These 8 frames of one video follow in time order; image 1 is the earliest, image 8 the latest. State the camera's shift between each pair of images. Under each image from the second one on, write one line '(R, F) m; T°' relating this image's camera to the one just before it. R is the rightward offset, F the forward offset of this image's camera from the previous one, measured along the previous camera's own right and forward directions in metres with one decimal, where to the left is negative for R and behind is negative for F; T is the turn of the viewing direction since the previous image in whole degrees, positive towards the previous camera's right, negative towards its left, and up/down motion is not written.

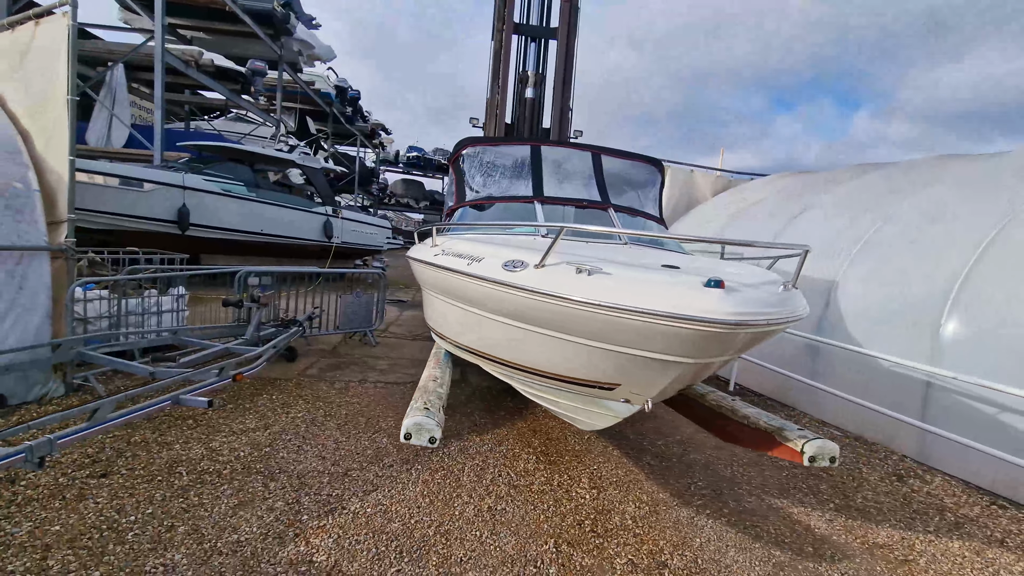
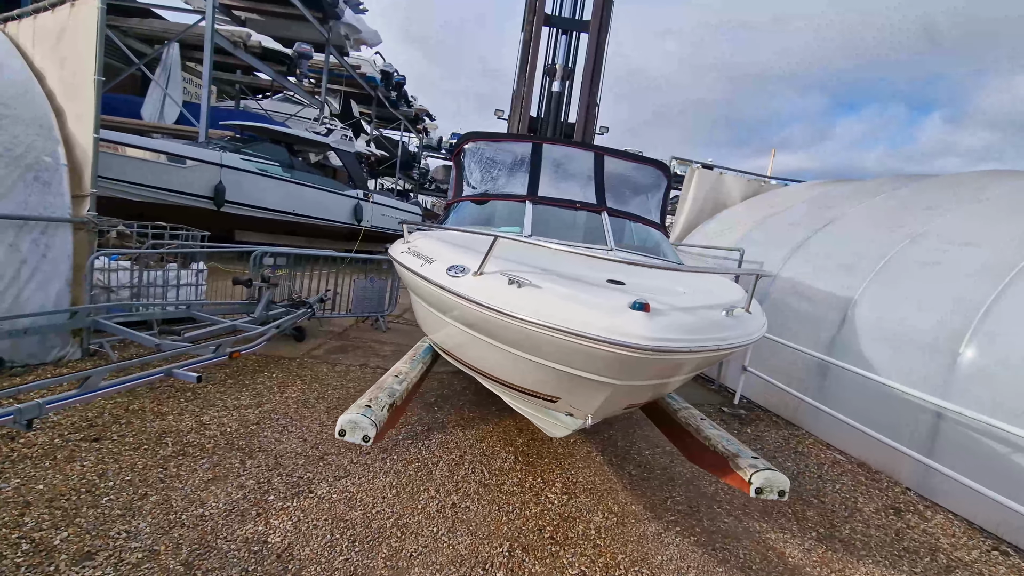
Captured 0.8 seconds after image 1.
(+0.3, 0.0) m; -4°
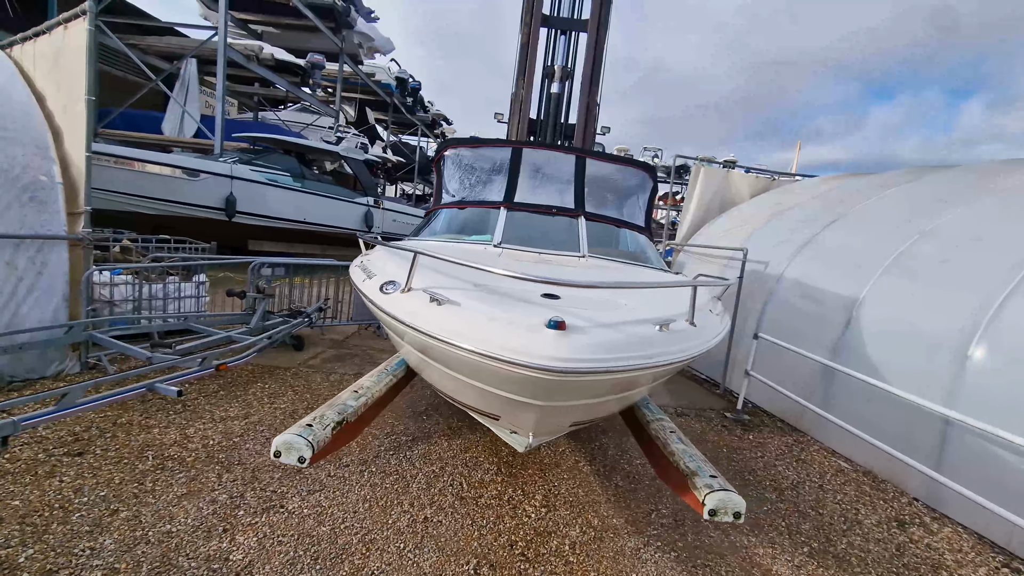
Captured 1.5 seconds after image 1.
(+0.2, +0.1) m; -3°
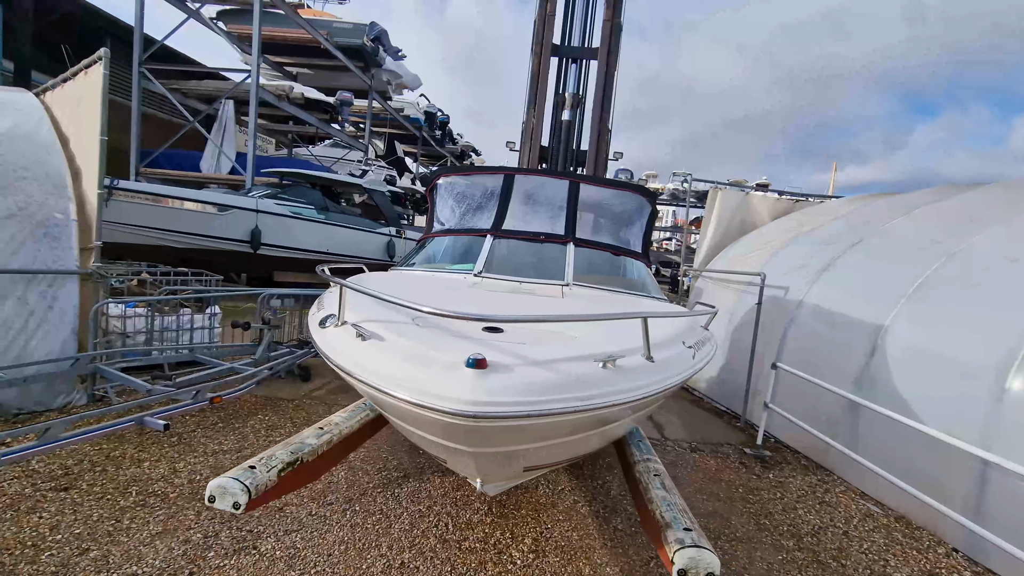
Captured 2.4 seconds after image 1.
(+0.2, +0.1) m; -4°
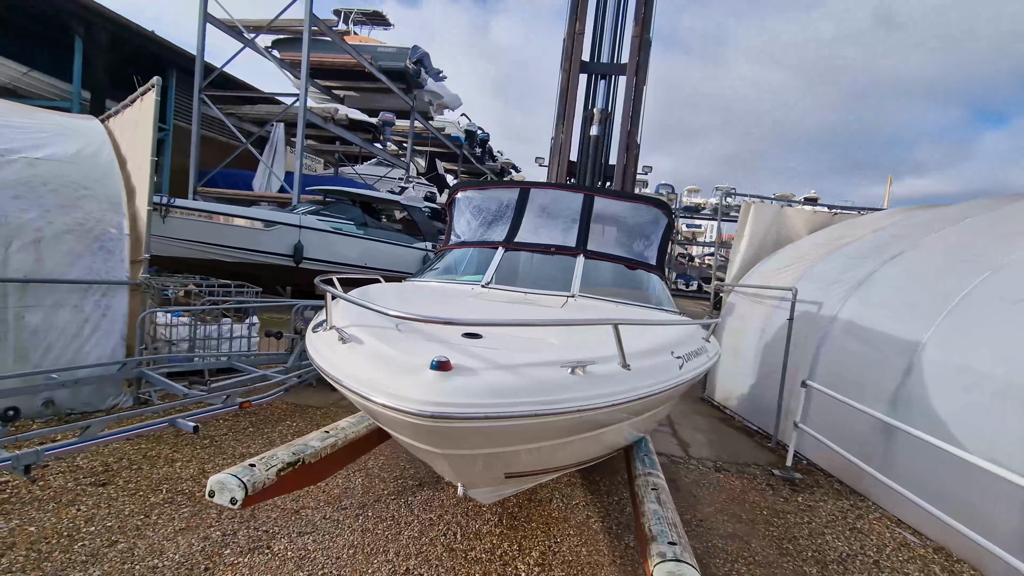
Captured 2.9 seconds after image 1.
(+0.2, 0.0) m; -5°
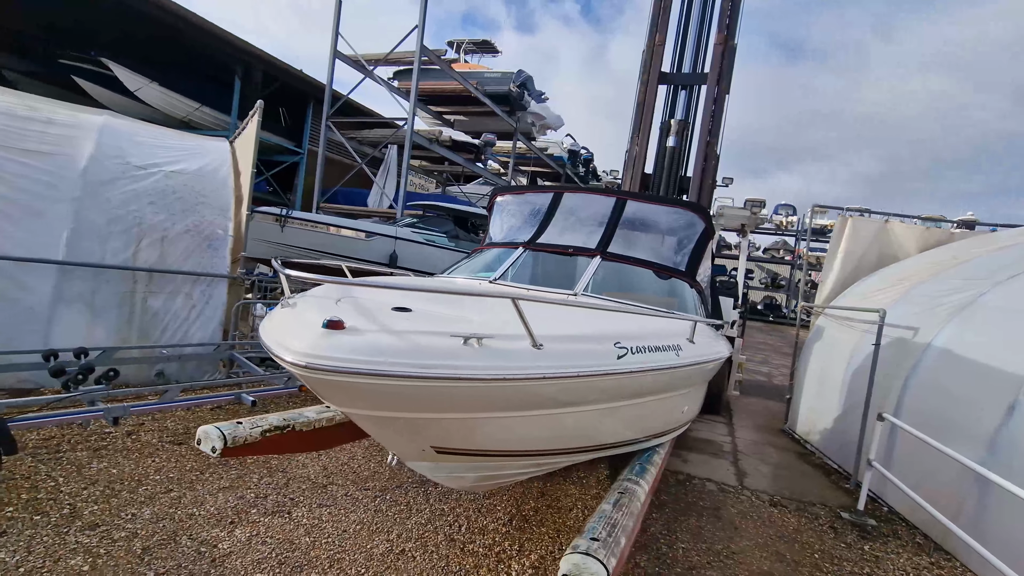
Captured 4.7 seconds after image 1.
(+0.5, 0.0) m; -12°
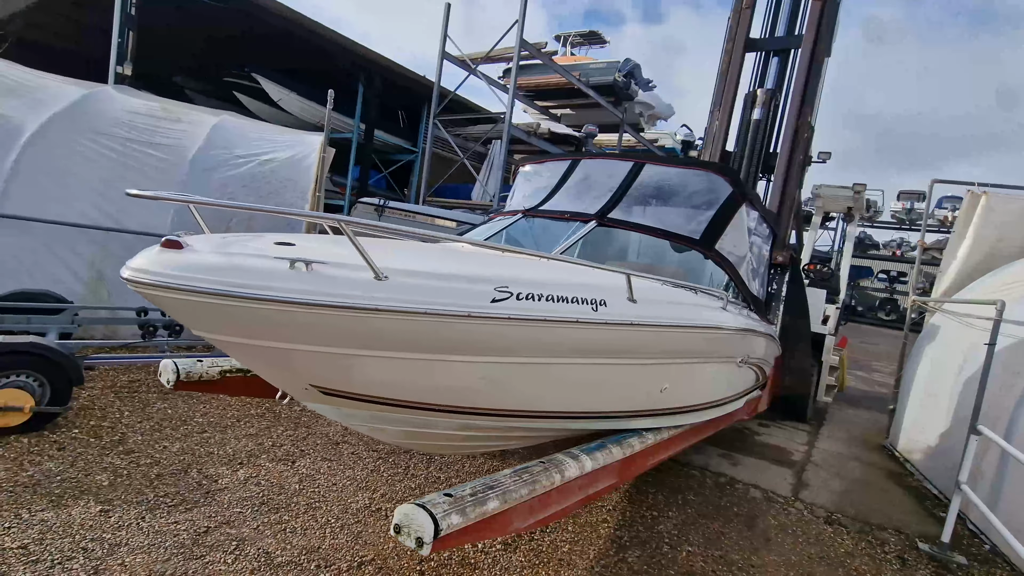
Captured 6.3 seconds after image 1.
(+0.6, +0.2) m; -13°
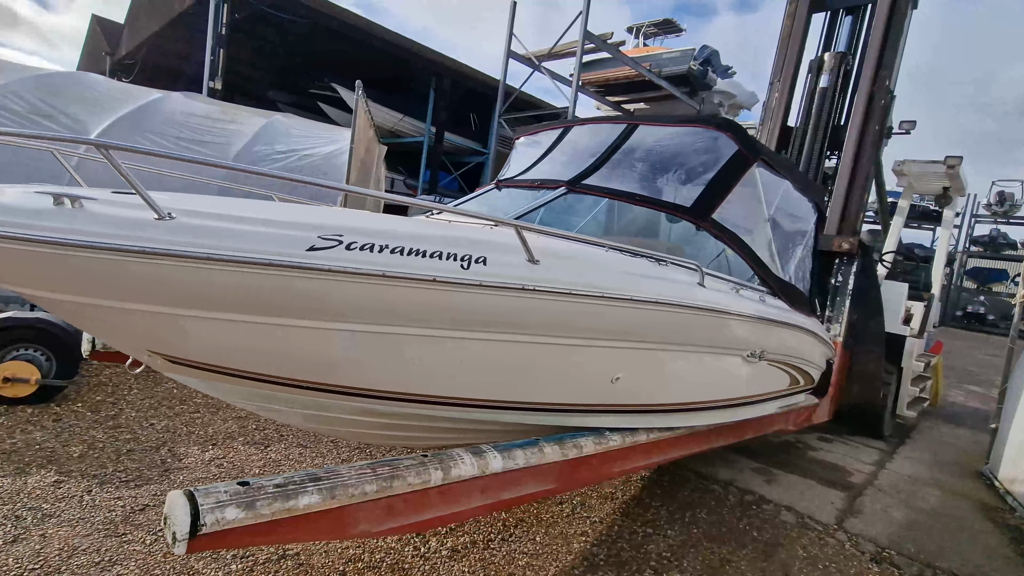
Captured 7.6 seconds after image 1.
(+0.5, +0.3) m; -9°
